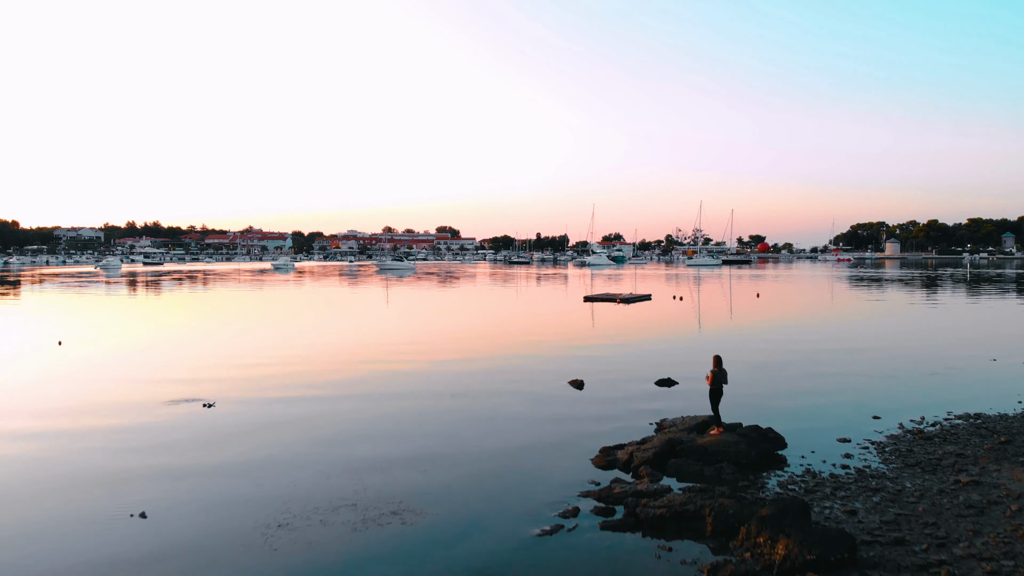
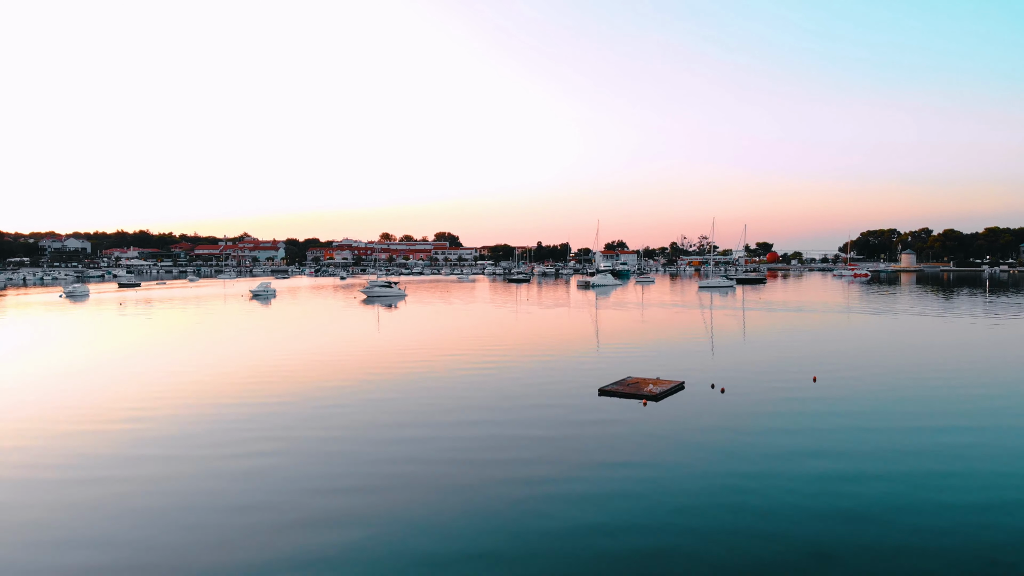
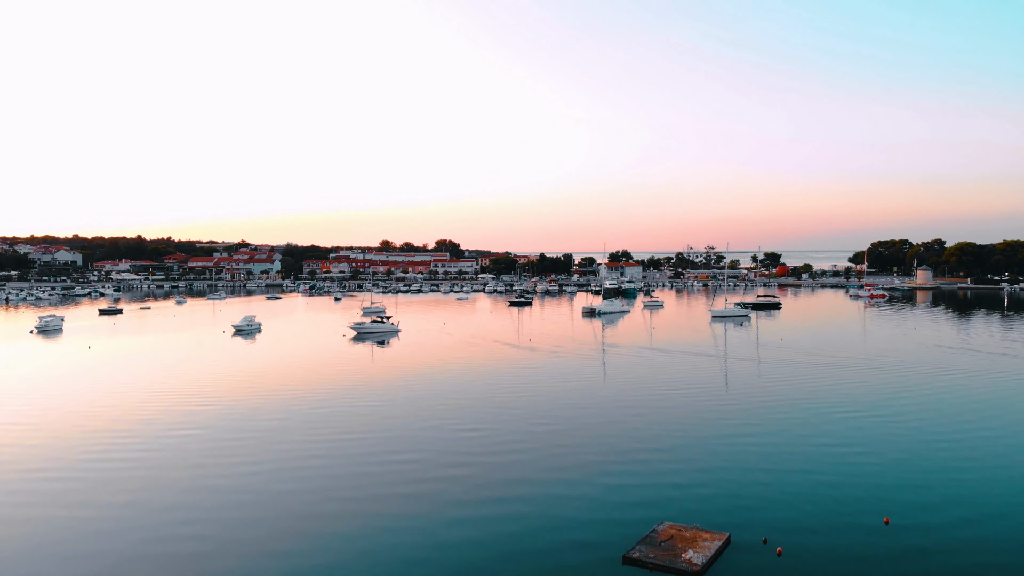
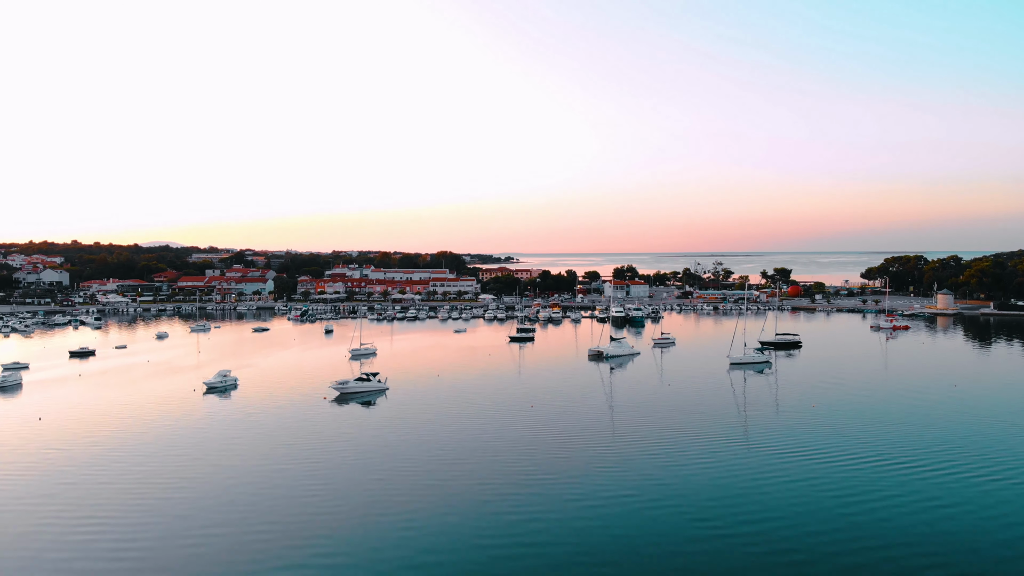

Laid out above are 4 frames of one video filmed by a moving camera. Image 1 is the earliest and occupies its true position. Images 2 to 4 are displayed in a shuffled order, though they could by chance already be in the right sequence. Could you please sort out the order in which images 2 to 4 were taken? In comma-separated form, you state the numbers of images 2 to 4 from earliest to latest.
2, 3, 4
